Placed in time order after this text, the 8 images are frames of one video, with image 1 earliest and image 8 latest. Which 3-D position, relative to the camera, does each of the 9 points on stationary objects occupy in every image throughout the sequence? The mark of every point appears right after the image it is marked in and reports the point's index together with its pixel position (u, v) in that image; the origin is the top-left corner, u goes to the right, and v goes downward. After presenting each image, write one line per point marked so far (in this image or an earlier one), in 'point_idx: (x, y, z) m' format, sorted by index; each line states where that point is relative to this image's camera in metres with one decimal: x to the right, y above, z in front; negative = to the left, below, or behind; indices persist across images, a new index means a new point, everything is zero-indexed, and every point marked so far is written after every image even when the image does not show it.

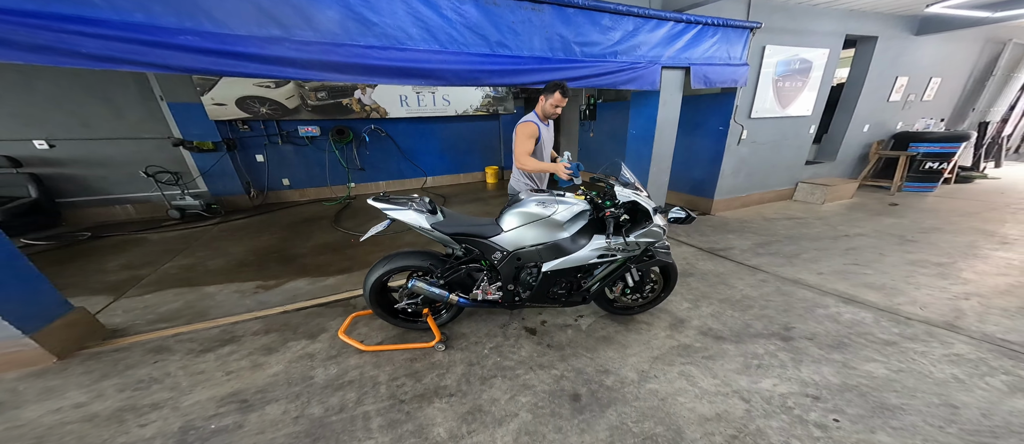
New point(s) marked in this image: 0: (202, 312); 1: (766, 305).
0: (-2.1, -0.6, +2.0) m
1: (+1.9, -0.6, +2.2) m
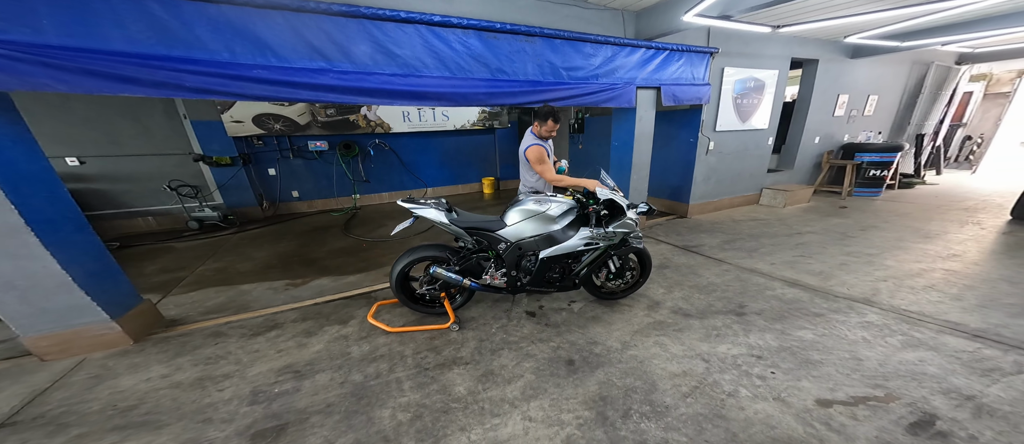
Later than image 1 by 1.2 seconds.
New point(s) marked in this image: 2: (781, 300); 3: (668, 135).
0: (-2.1, -0.6, +2.3) m
1: (+1.9, -0.6, +2.6) m
2: (+2.2, -0.6, +2.4) m
3: (+2.5, +1.4, +4.7) m
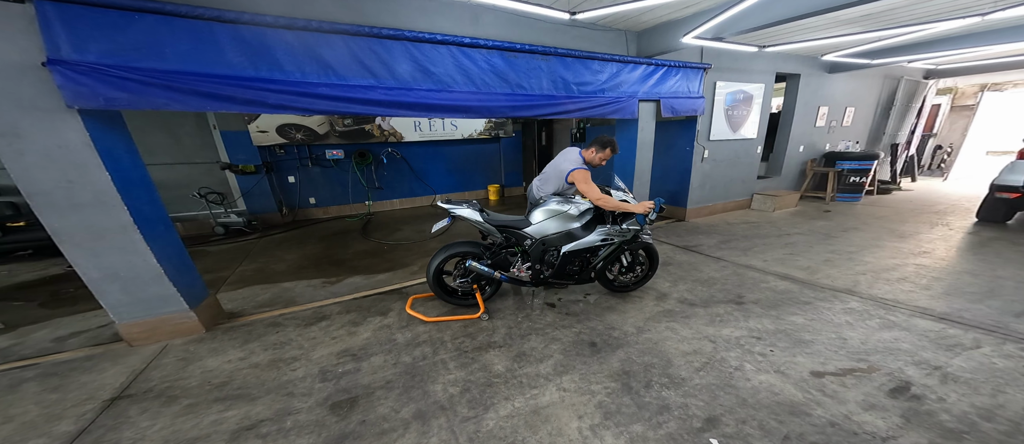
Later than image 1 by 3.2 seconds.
0: (-1.9, -0.7, +2.5) m
1: (+2.1, -0.6, +2.9) m
2: (+2.4, -0.6, +2.7) m
3: (+2.7, +1.3, +5.1) m
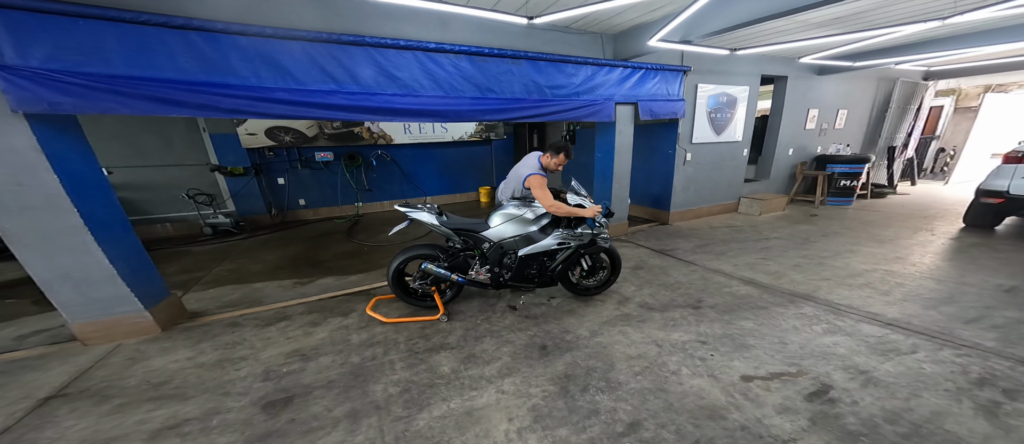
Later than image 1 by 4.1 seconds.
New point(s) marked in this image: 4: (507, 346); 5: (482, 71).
0: (-2.2, -0.7, +2.6) m
1: (+1.7, -0.6, +2.9) m
2: (+2.1, -0.7, +2.7) m
3: (+2.4, +1.3, +5.1) m
4: (0.0, -0.9, +2.2) m
5: (-0.3, +1.5, +3.0) m
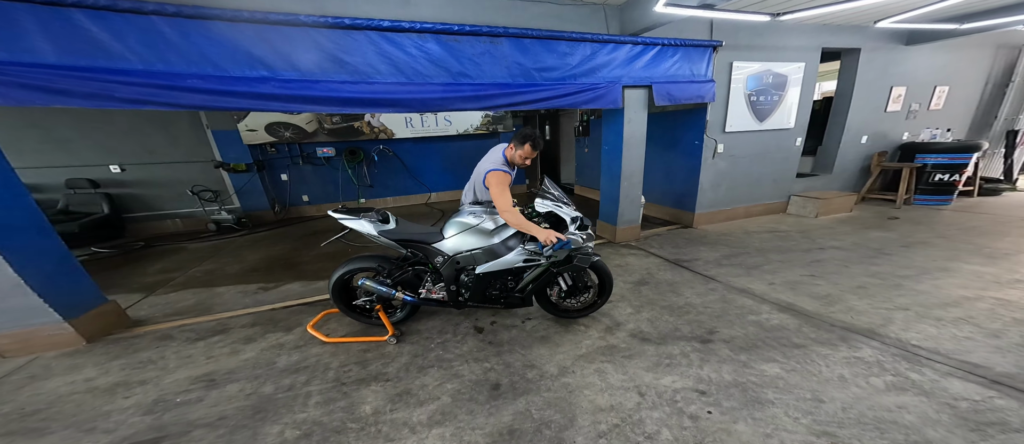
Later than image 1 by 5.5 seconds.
0: (-2.5, -0.7, +2.4) m
1: (+1.5, -0.7, +2.3) m
2: (+1.8, -0.7, +2.0) m
3: (+2.4, +1.3, +4.4) m
4: (-0.4, -1.0, +1.8) m
5: (-0.5, +1.5, +2.6) m
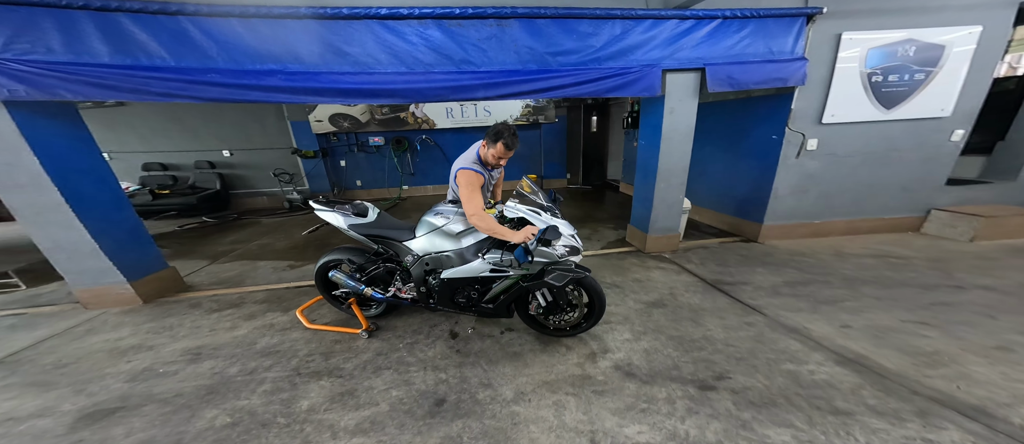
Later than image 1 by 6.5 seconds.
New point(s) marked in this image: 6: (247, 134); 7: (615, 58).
0: (-2.6, -0.5, +2.8) m
1: (+1.3, -0.8, +1.8) m
2: (+1.5, -0.9, +1.5) m
3: (+2.7, +1.1, +3.5) m
4: (-0.7, -1.0, +1.7) m
5: (-0.5, +1.5, +2.5) m
6: (-4.7, +1.5, +5.3) m
7: (+0.9, +1.5, +2.6) m
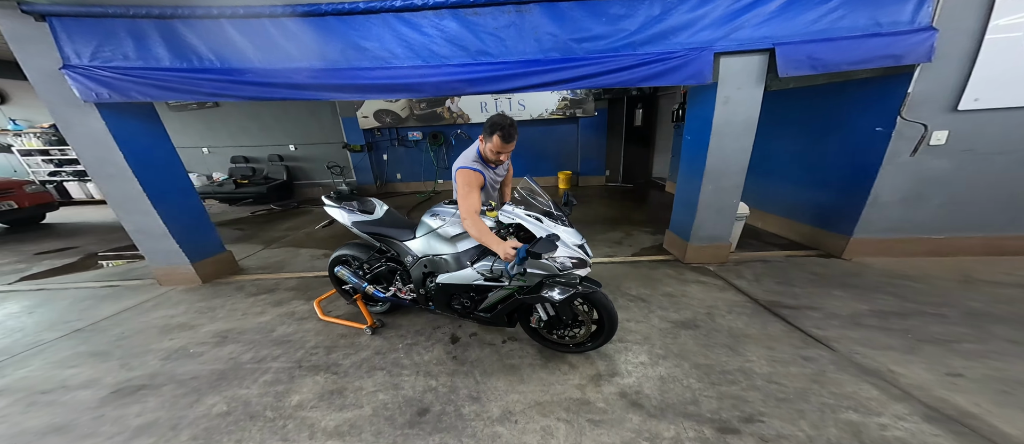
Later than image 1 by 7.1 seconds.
0: (-2.4, -0.4, +3.1) m
1: (+1.2, -0.9, +1.4) m
2: (+1.4, -1.0, +1.1) m
3: (+3.0, +1.0, +2.8) m
4: (-0.7, -1.0, +1.7) m
5: (-0.3, +1.5, +2.3) m
6: (-4.1, +1.7, +5.8) m
7: (+1.1, +1.4, +2.3) m
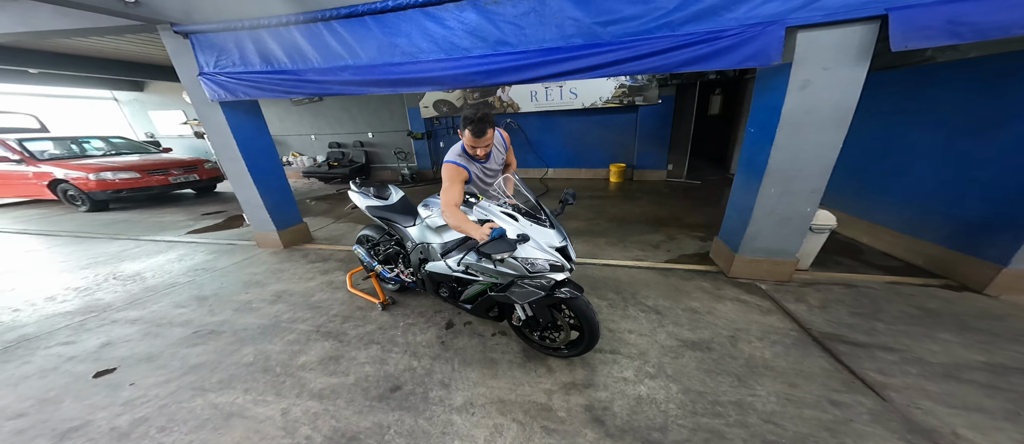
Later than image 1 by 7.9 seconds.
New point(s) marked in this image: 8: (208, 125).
0: (-2.1, -0.2, +3.6) m
1: (+0.9, -1.0, +1.2) m
2: (+1.0, -1.1, +0.8) m
3: (+3.1, +0.8, +2.0) m
4: (-0.9, -0.9, +1.9) m
5: (-0.2, +1.6, +2.3) m
6: (-2.9, +2.2, +6.5) m
7: (+1.2, +1.4, +1.9) m
8: (-3.3, +1.0, +3.2) m
